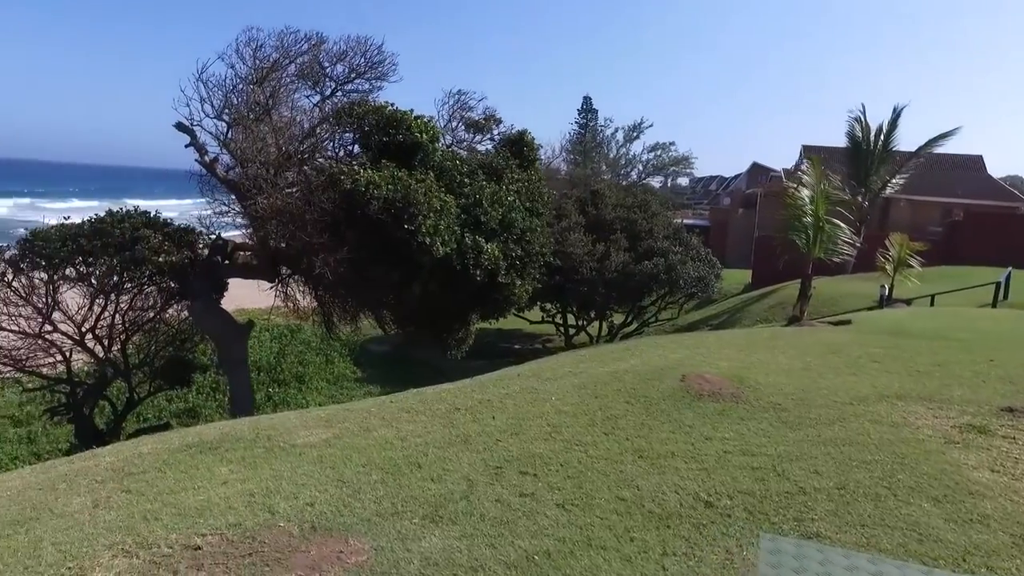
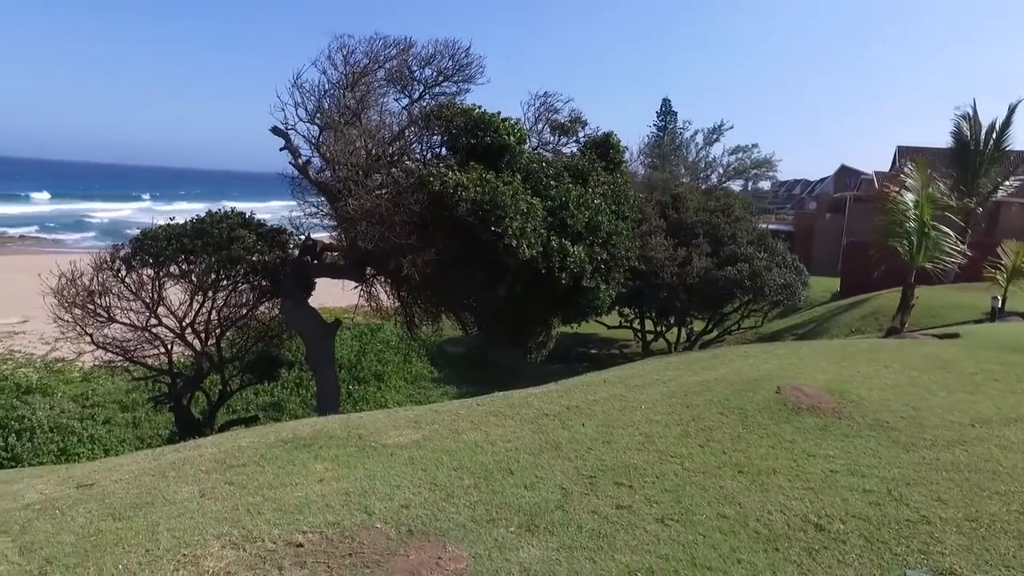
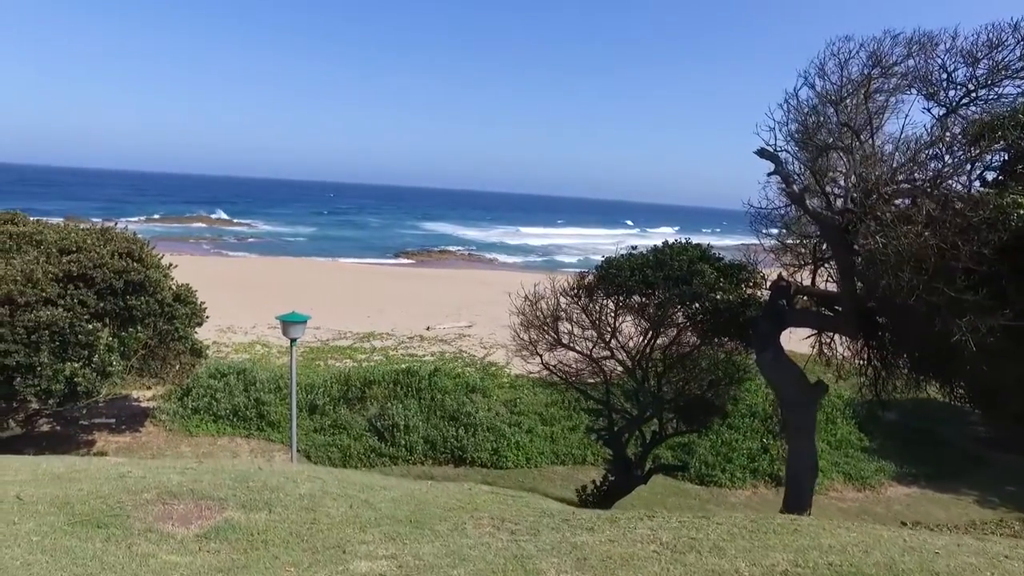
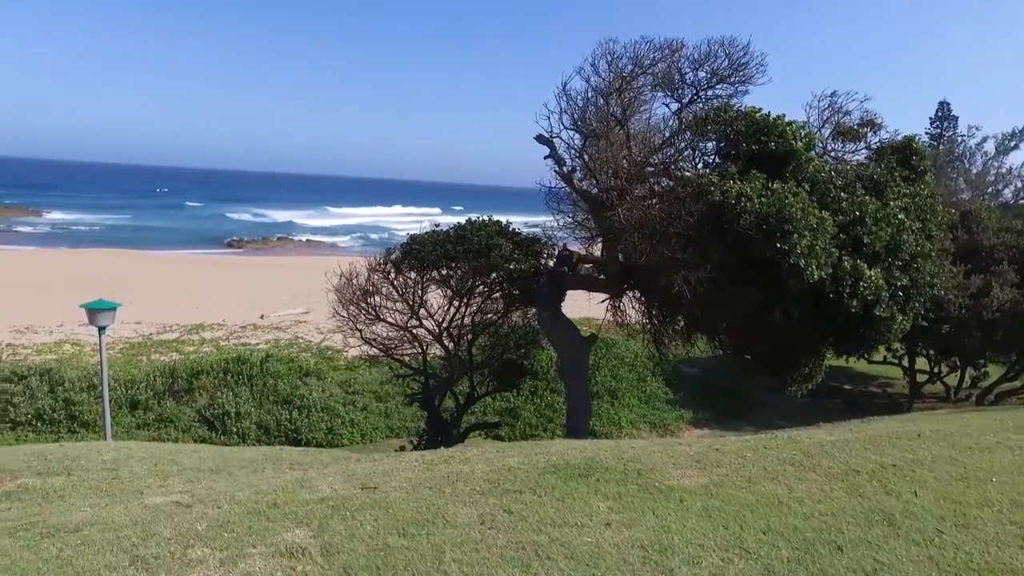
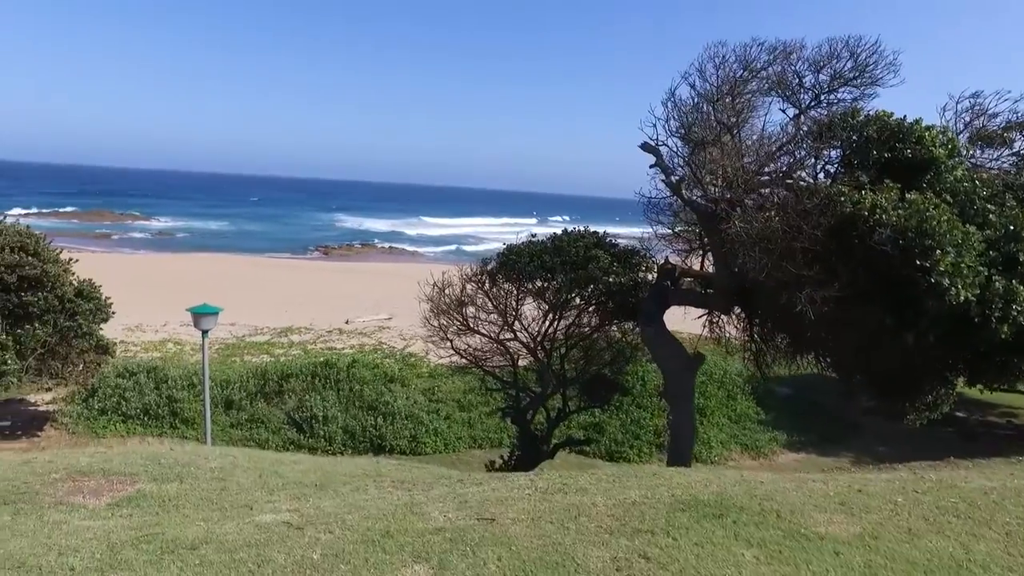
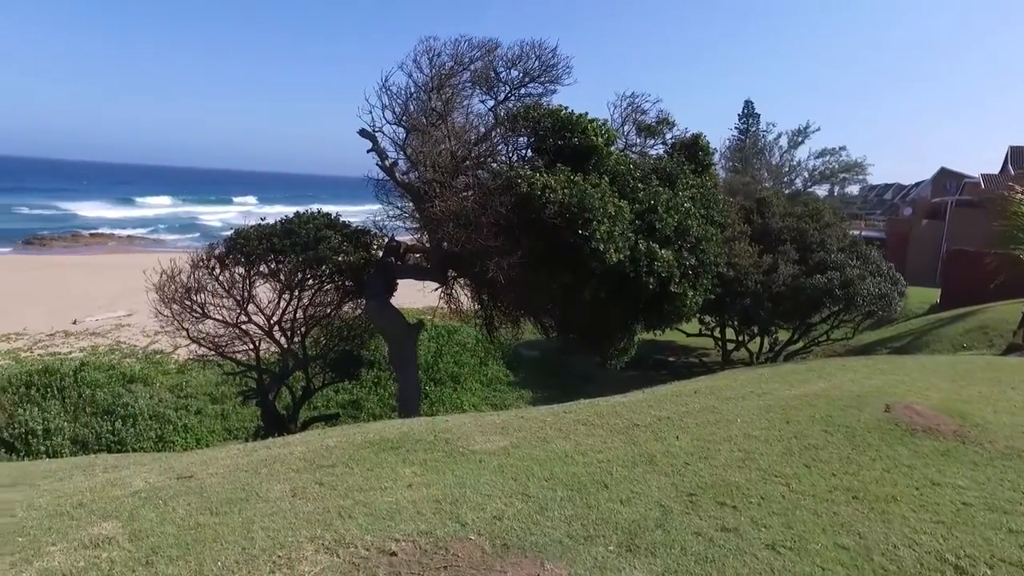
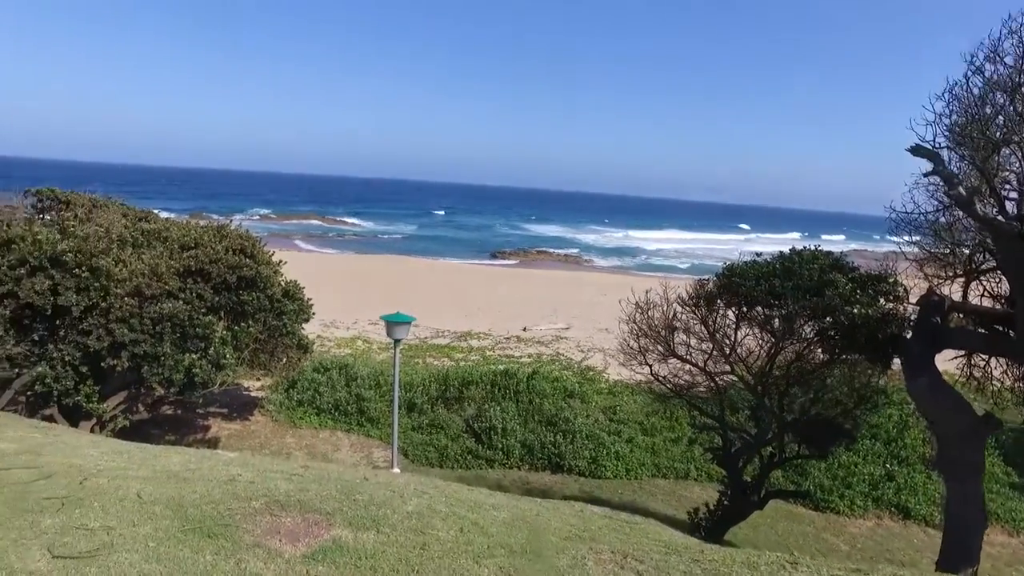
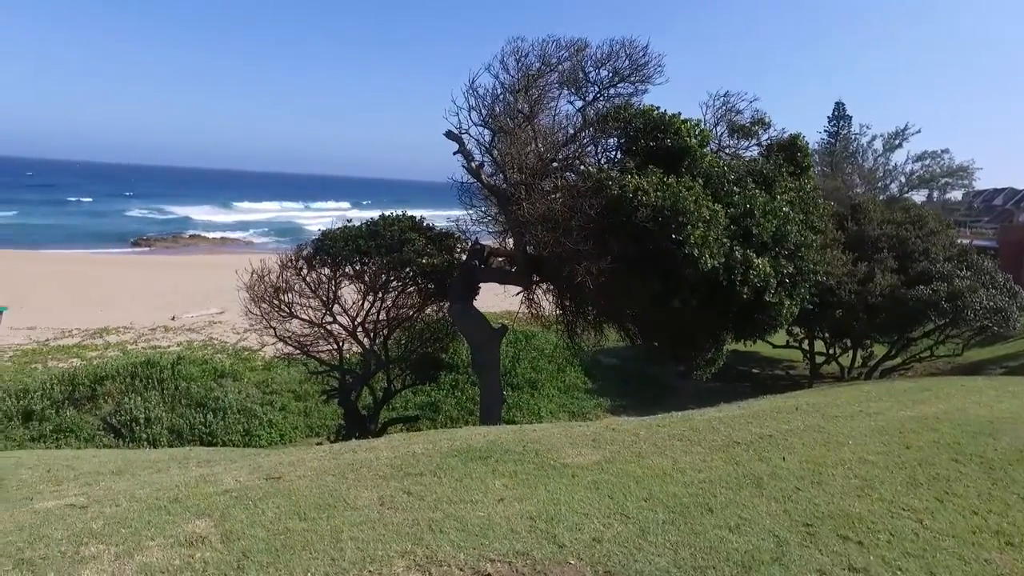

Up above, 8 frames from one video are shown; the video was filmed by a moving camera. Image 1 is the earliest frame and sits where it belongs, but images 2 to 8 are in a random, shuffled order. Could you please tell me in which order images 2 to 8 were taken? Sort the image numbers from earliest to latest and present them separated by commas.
2, 6, 8, 4, 5, 3, 7
